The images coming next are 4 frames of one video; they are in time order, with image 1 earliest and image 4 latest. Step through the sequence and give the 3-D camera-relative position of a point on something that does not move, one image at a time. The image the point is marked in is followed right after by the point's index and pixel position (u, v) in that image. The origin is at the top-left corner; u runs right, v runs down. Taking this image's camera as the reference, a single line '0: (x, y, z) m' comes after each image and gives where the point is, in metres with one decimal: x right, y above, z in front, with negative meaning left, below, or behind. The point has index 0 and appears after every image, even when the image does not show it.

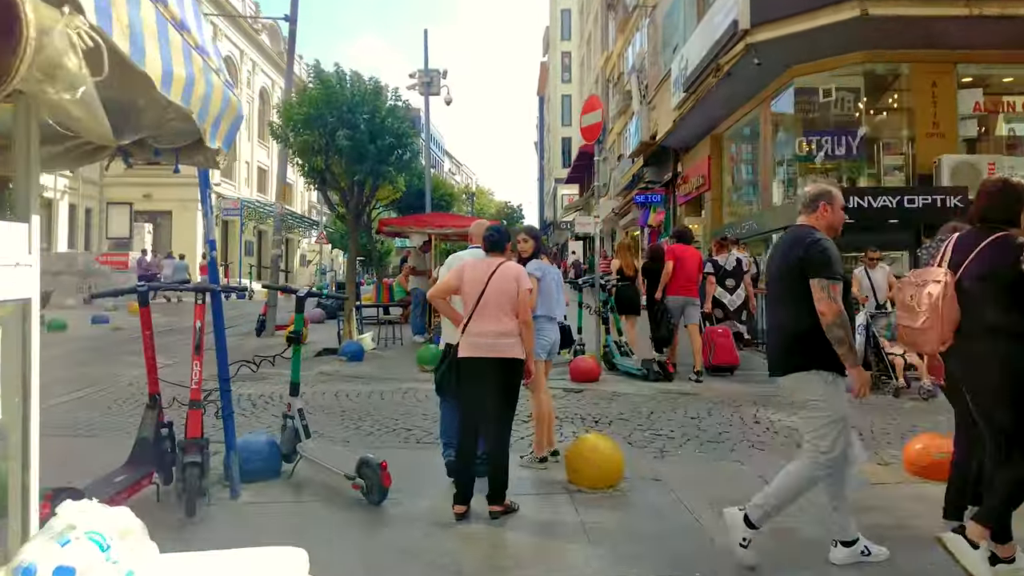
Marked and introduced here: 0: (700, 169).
0: (+4.4, +2.8, +17.9) m
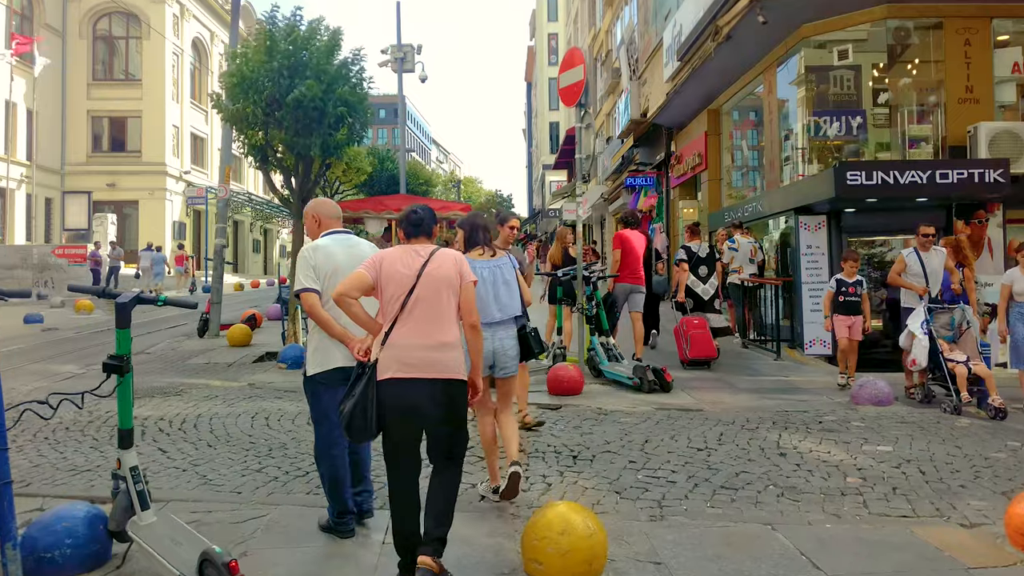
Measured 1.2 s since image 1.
0: (+3.9, +3.0, +16.4) m
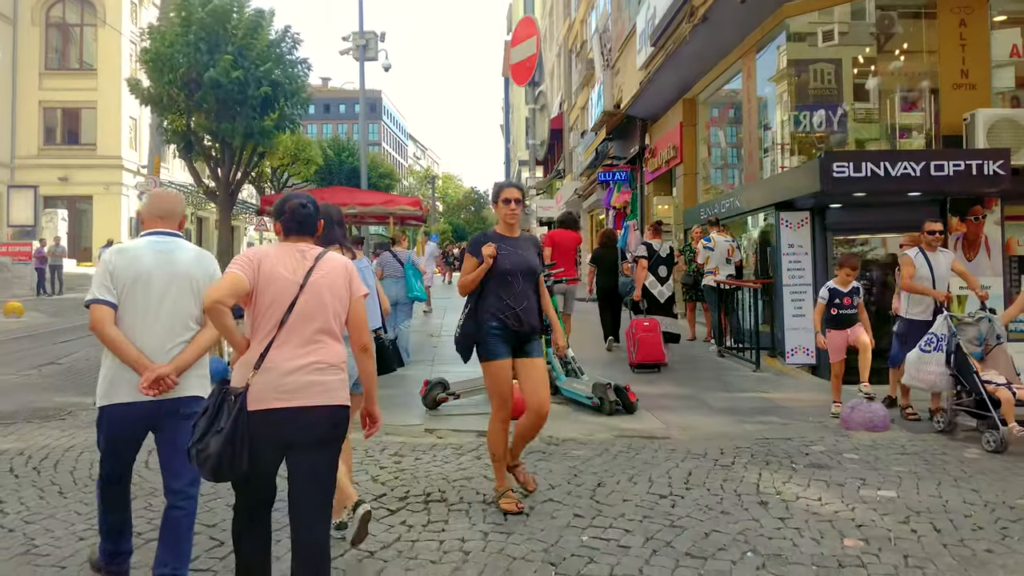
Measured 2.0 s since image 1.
0: (+3.2, +3.0, +15.4) m
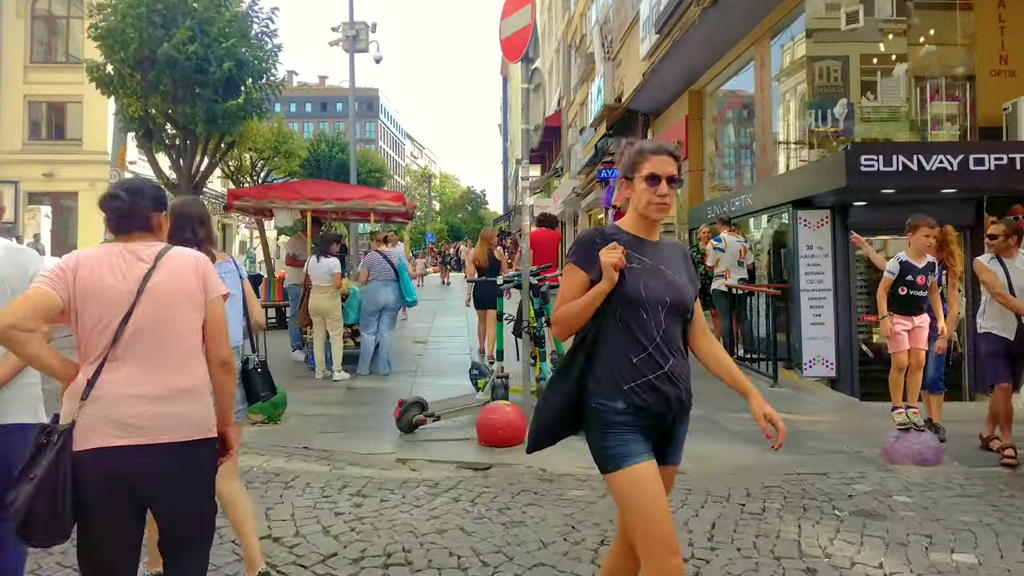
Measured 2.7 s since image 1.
0: (+3.1, +2.9, +14.6) m
